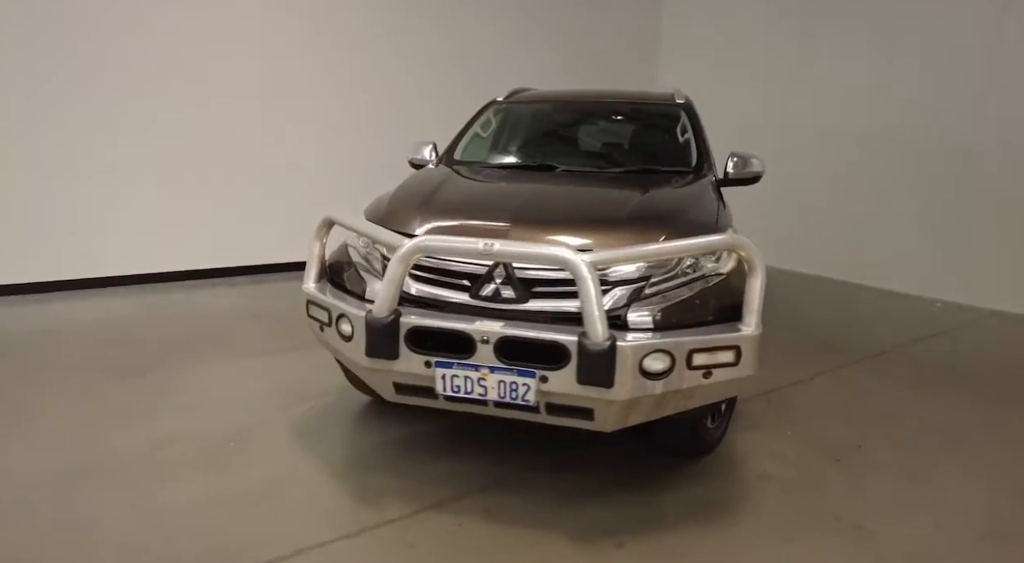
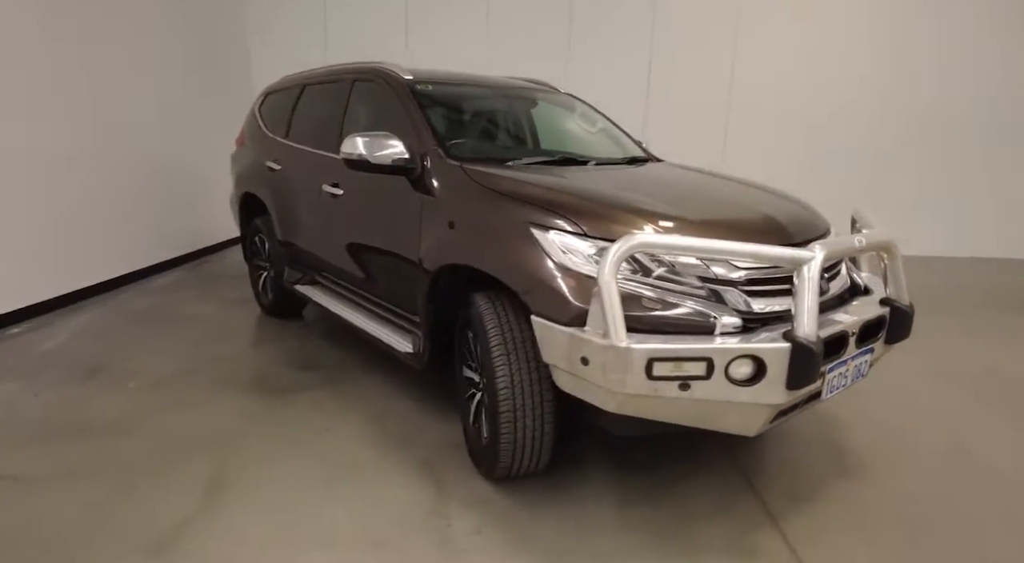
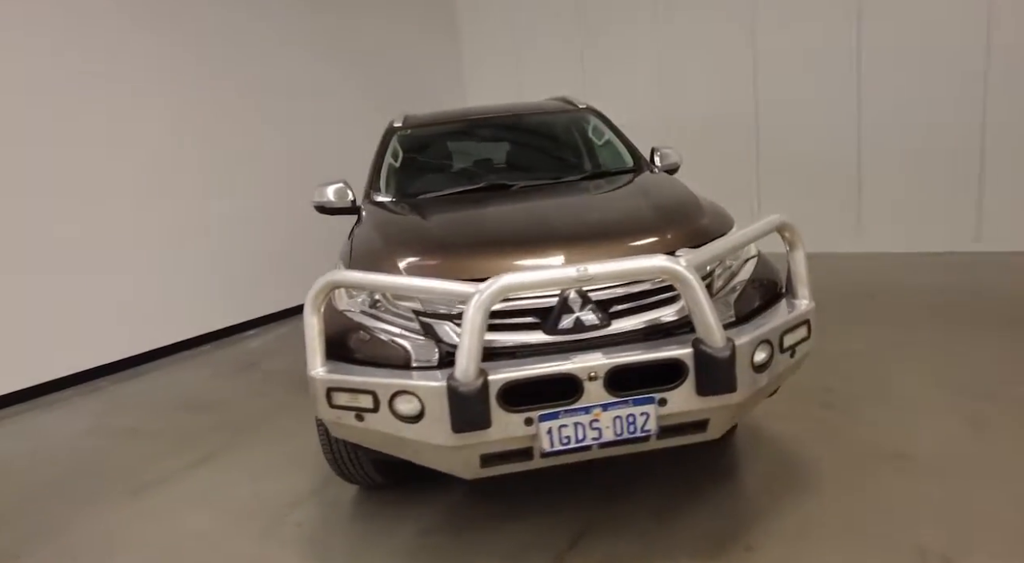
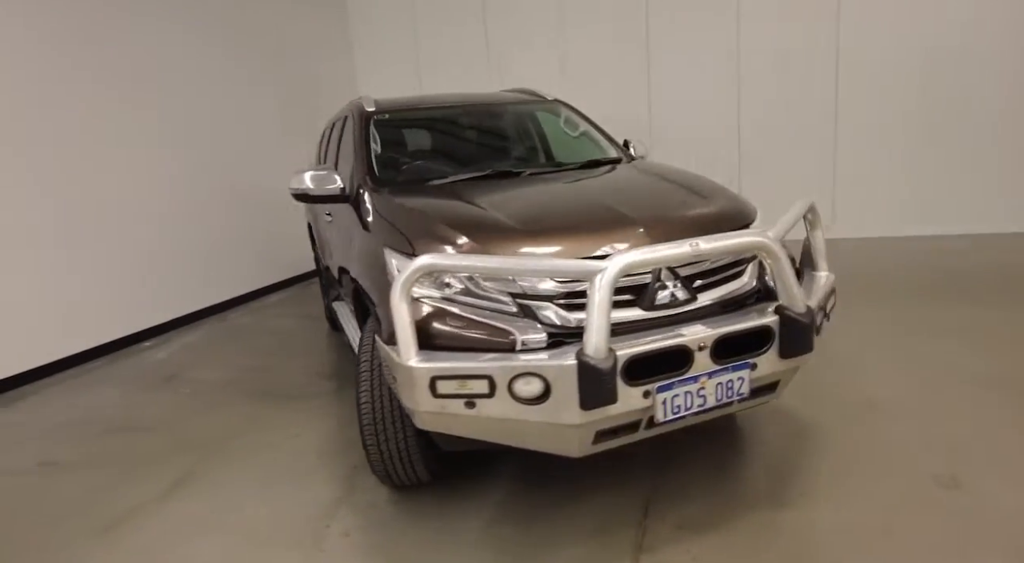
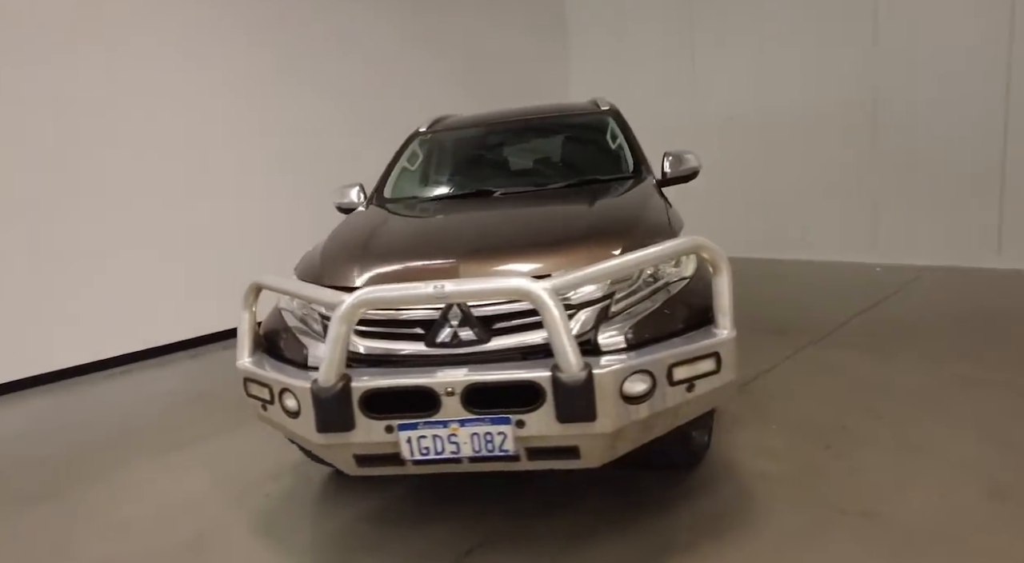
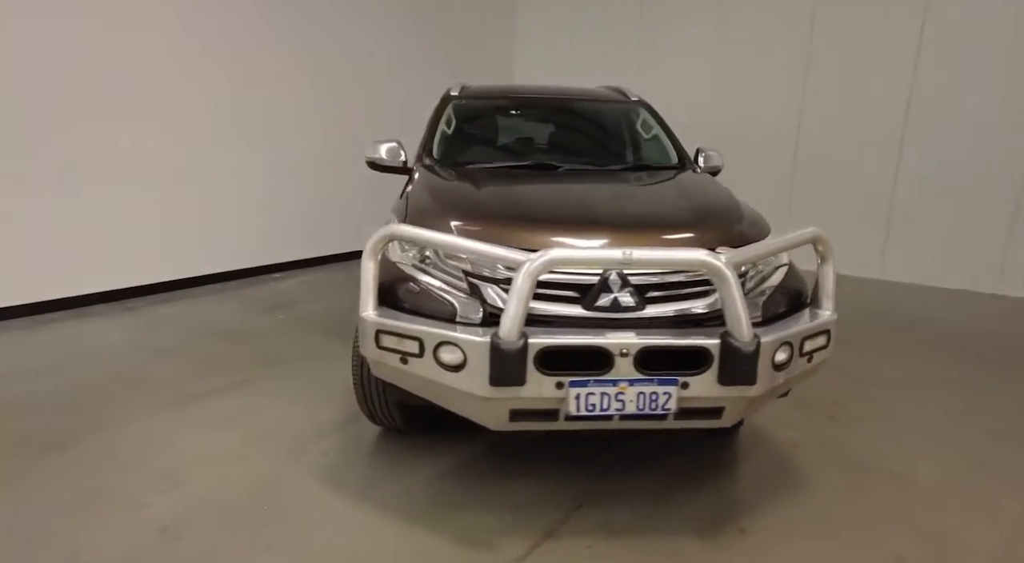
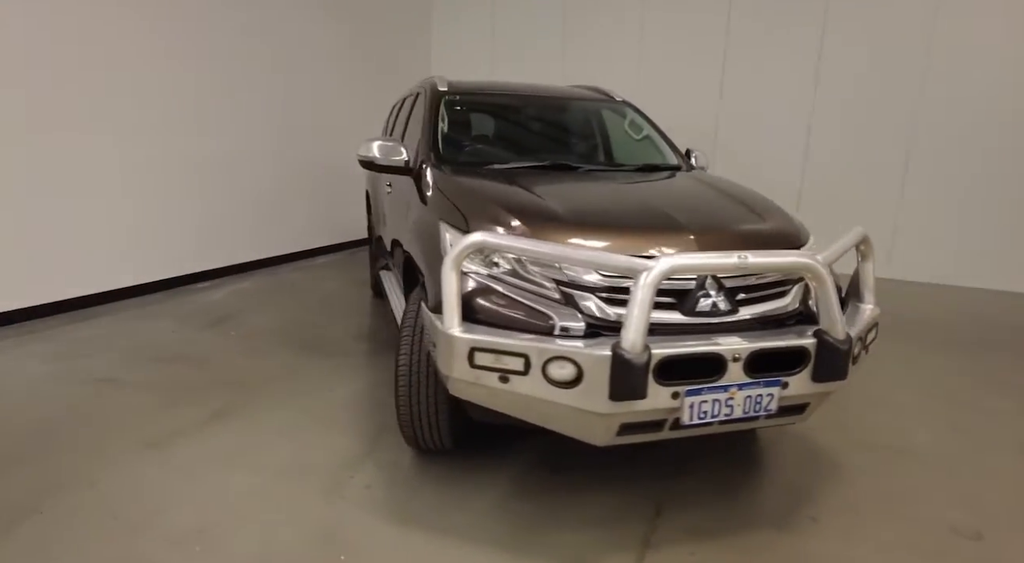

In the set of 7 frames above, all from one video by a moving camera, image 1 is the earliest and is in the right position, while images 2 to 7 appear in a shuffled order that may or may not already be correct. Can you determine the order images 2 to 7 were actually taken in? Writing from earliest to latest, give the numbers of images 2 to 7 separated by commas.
6, 7, 2, 4, 3, 5
